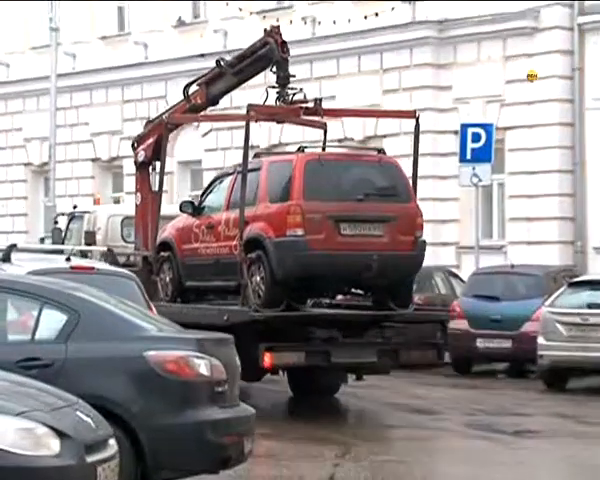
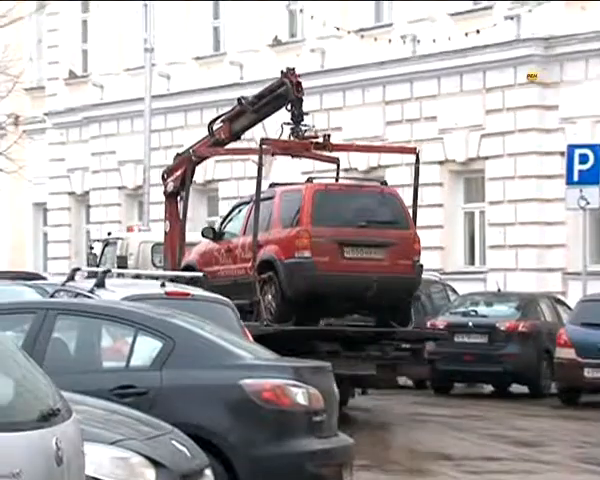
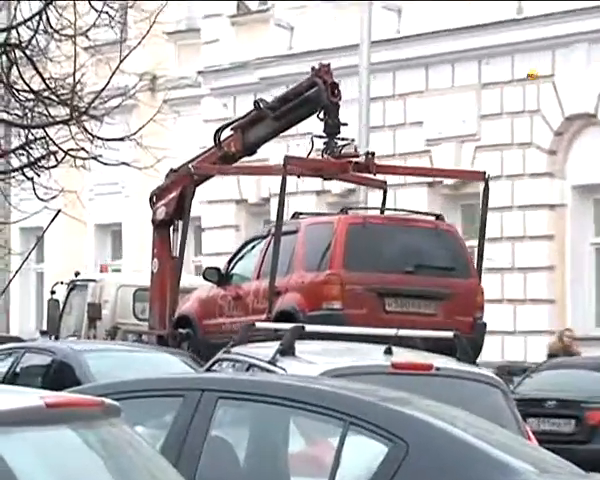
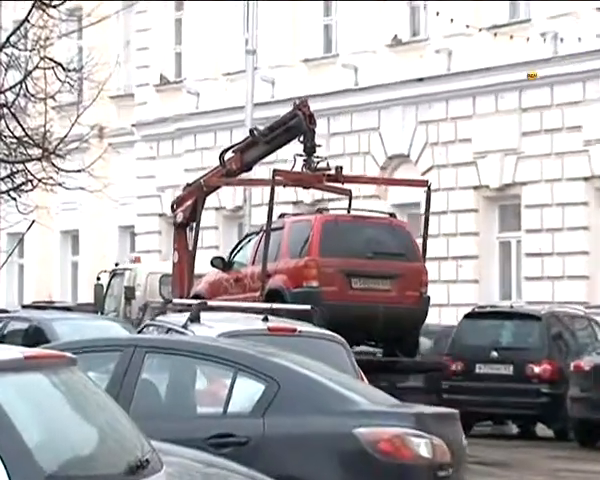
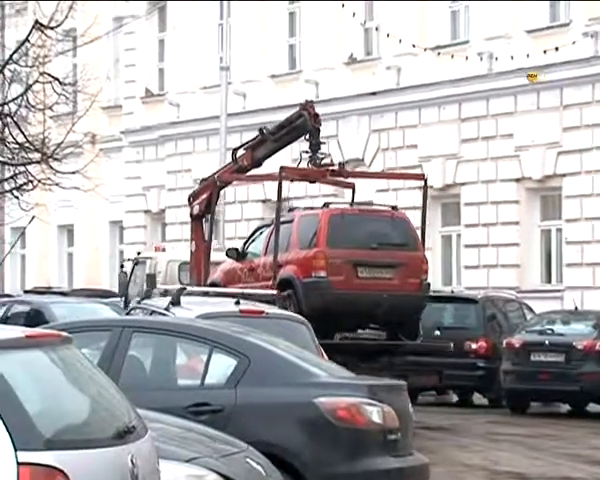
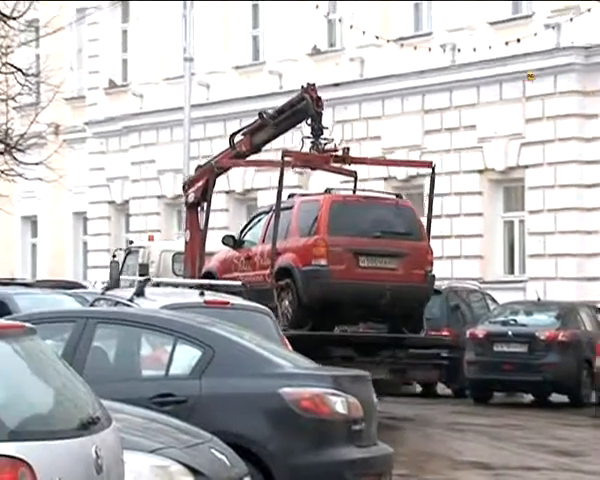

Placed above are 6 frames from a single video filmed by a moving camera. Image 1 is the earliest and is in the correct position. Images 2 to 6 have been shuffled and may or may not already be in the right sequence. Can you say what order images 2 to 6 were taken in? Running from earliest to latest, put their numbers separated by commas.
2, 6, 5, 4, 3
